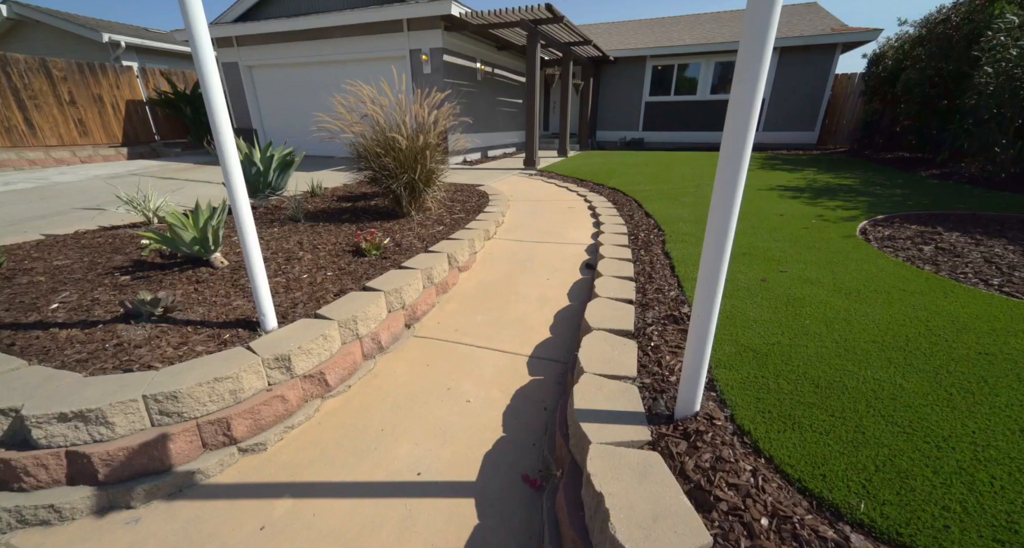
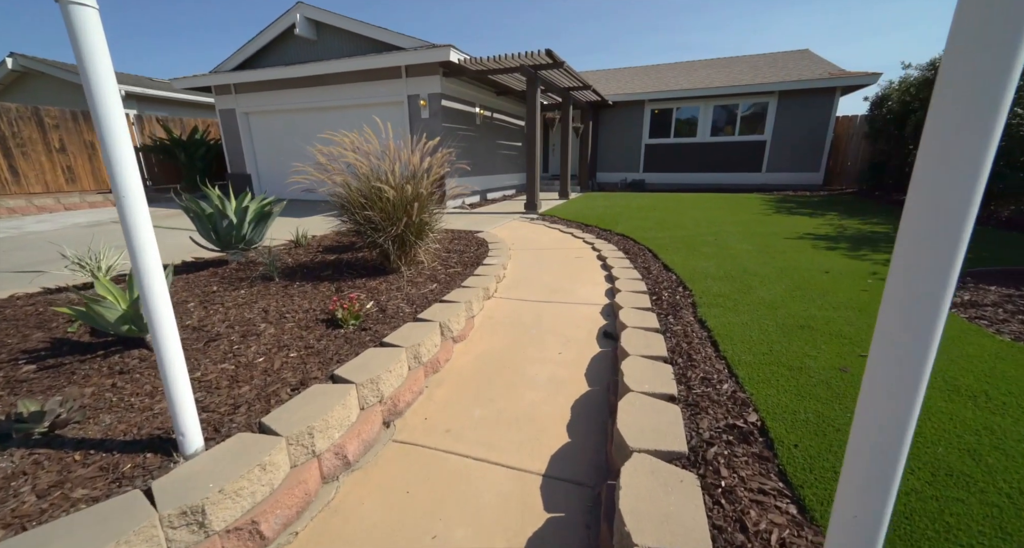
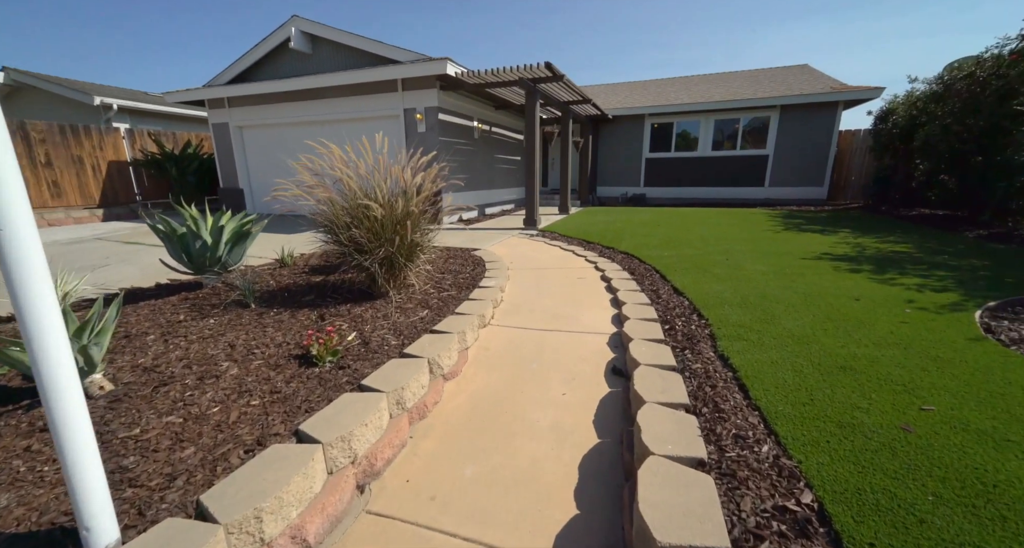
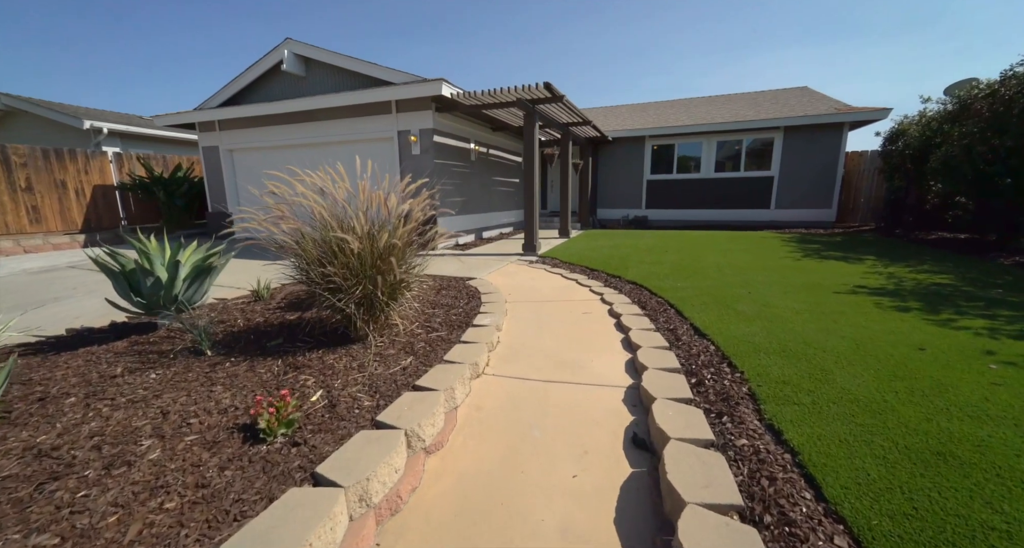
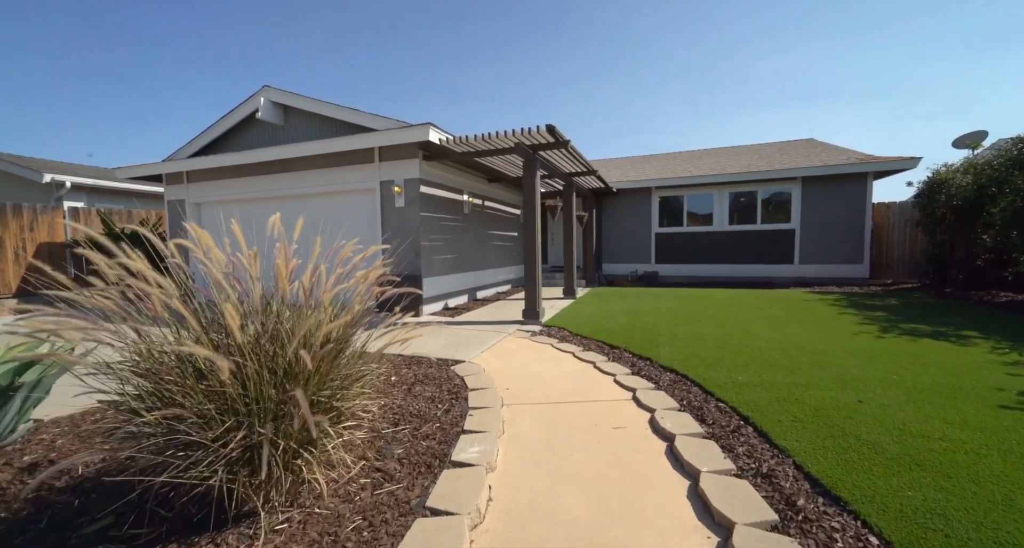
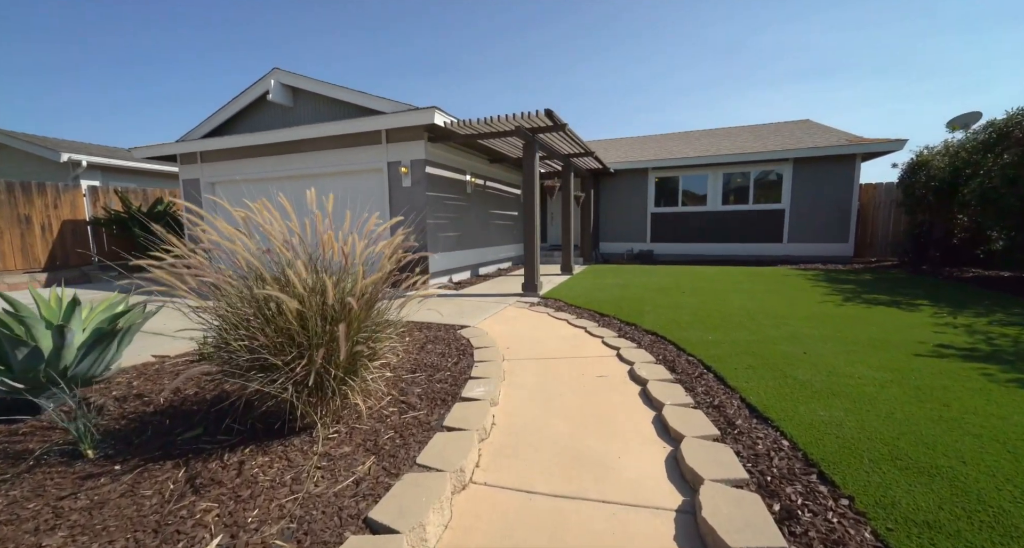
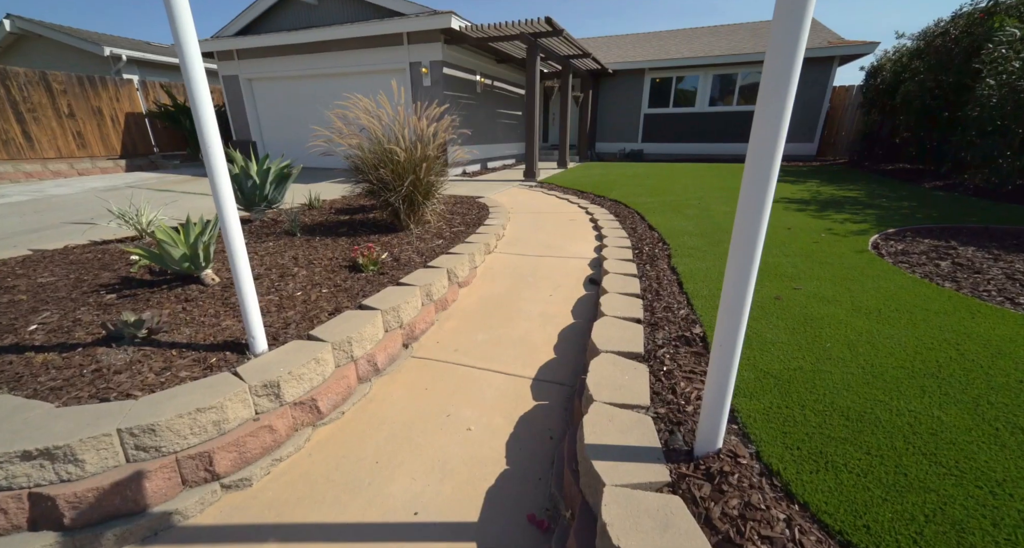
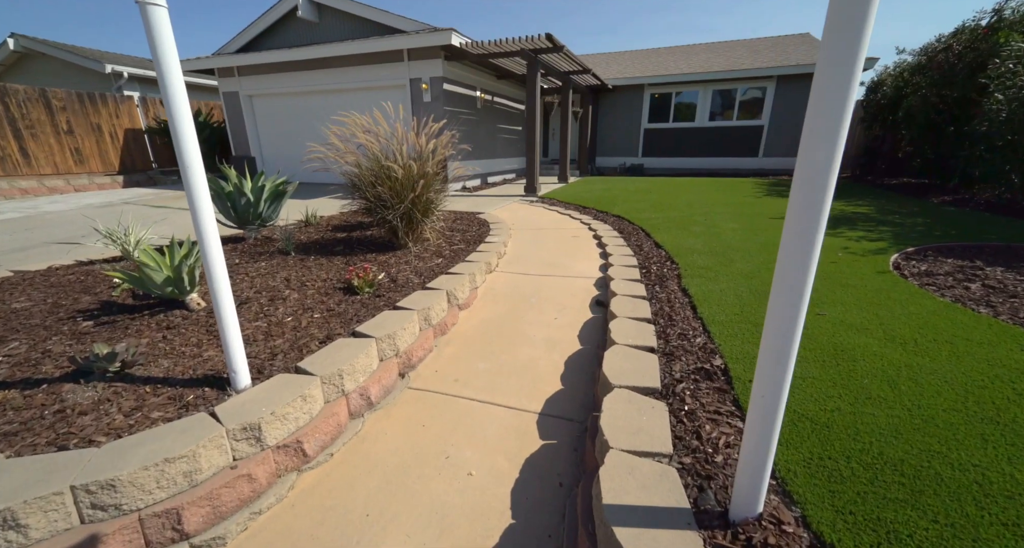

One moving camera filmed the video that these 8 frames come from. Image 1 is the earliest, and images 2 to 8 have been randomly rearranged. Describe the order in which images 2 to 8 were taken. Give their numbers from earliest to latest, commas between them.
7, 8, 2, 3, 4, 6, 5
